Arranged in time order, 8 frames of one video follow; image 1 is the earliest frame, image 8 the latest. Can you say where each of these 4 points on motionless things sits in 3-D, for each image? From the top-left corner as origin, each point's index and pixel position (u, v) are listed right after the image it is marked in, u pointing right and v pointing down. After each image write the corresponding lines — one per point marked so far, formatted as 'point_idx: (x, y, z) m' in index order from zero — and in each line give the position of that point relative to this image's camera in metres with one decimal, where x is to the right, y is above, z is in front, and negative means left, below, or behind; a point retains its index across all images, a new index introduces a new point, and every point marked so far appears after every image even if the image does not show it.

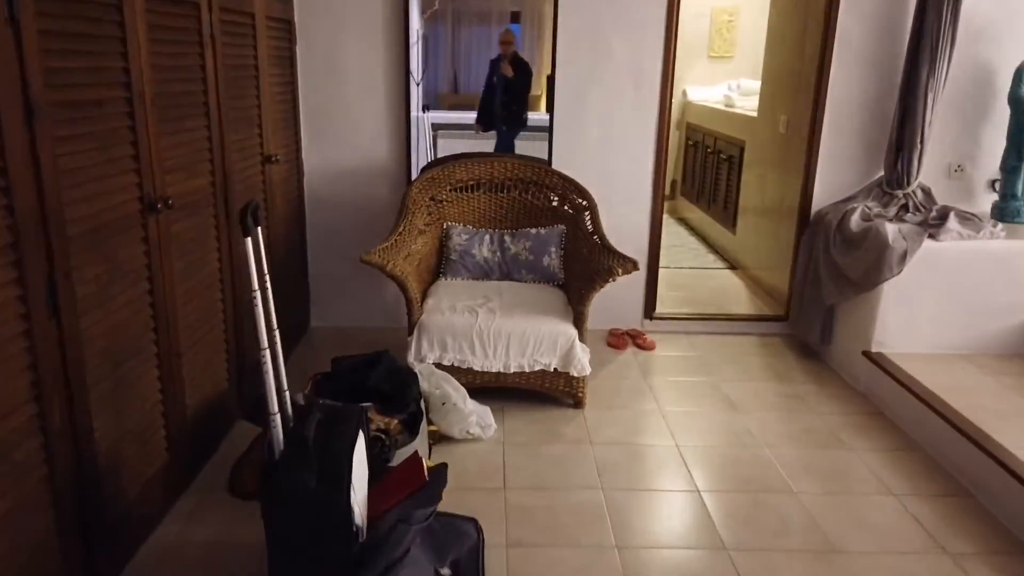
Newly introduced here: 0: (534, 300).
0: (+0.1, 0.0, +2.9) m
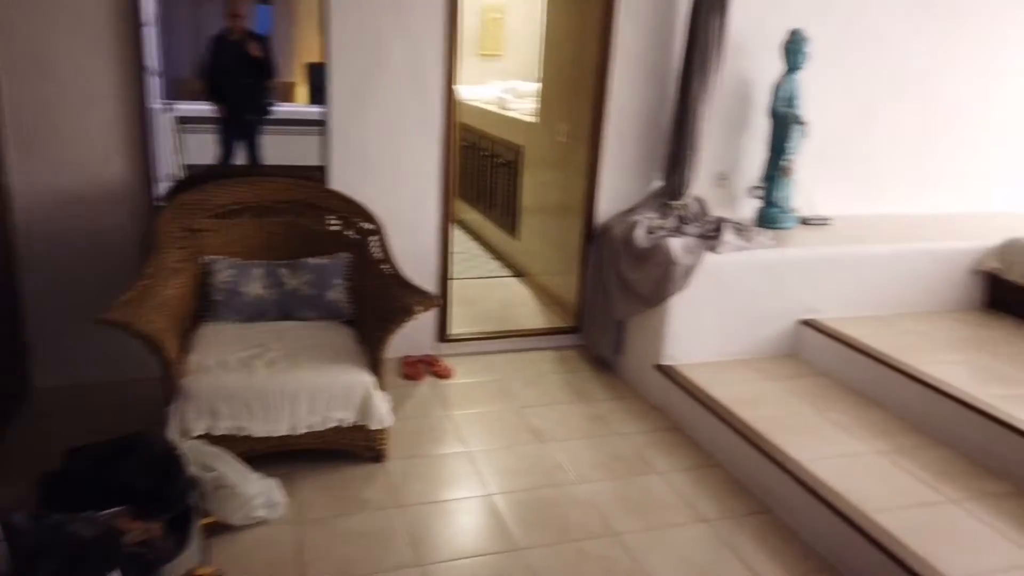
0: (-0.7, -0.2, +2.6) m
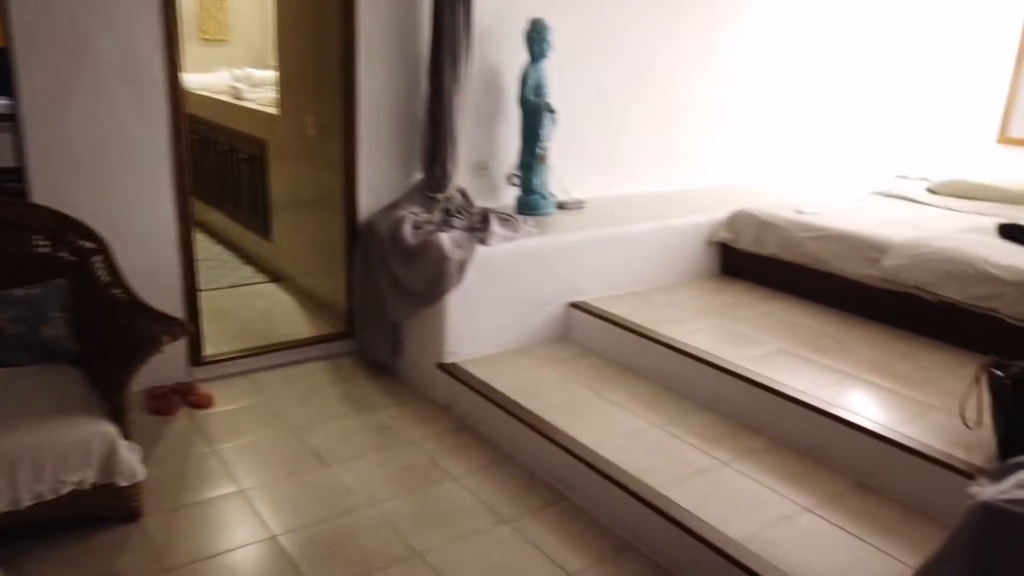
0: (-1.3, -0.3, +2.1) m
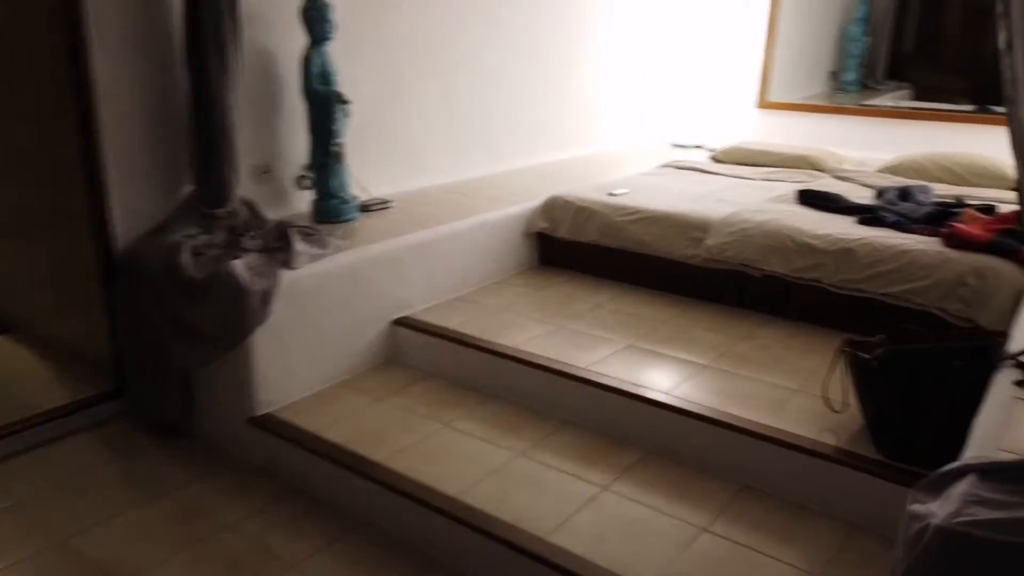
0: (-1.6, -0.6, +1.4) m
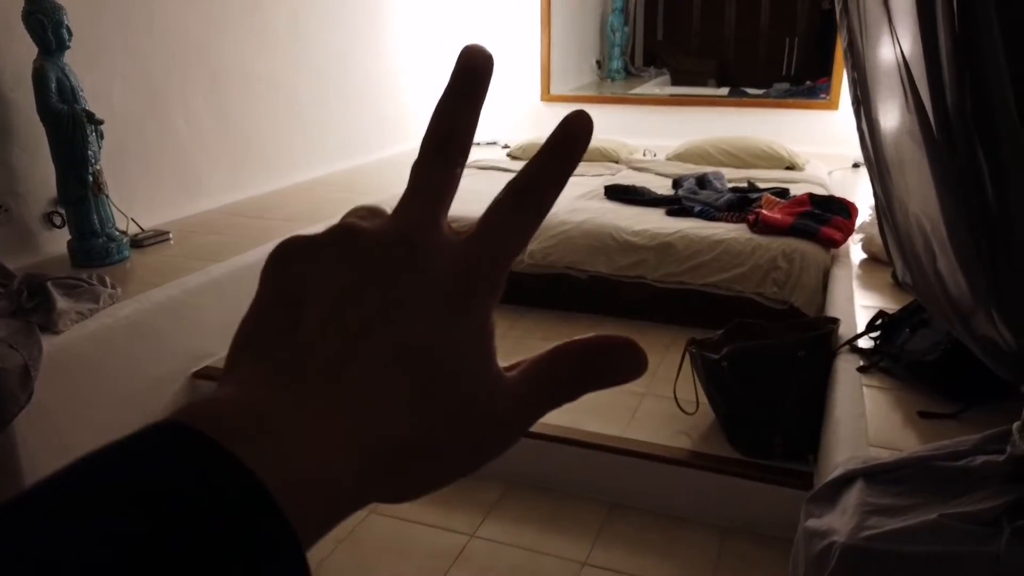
0: (-1.7, -0.8, +0.7) m
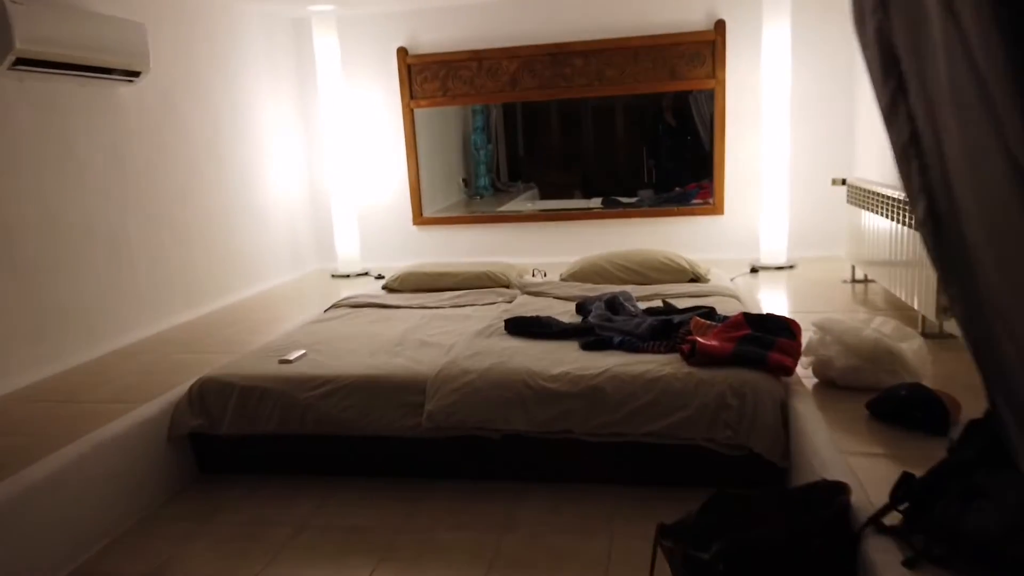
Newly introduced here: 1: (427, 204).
0: (-1.5, -1.1, -0.2) m
1: (-0.5, +0.5, +4.8) m
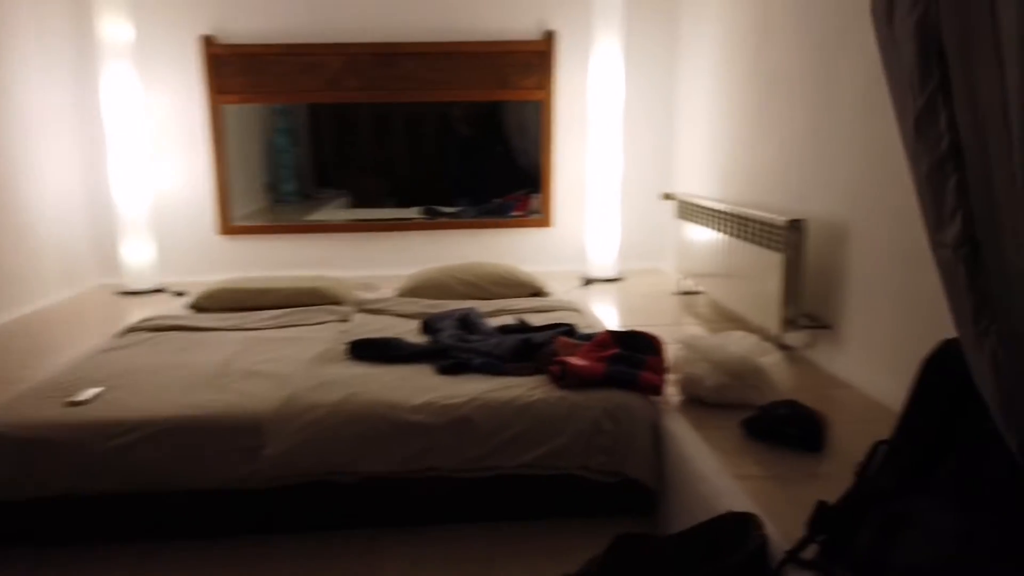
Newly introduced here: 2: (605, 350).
0: (-1.2, -1.2, -0.8) m
1: (-1.6, +0.4, +4.3) m
2: (+0.3, -0.2, +2.2) m
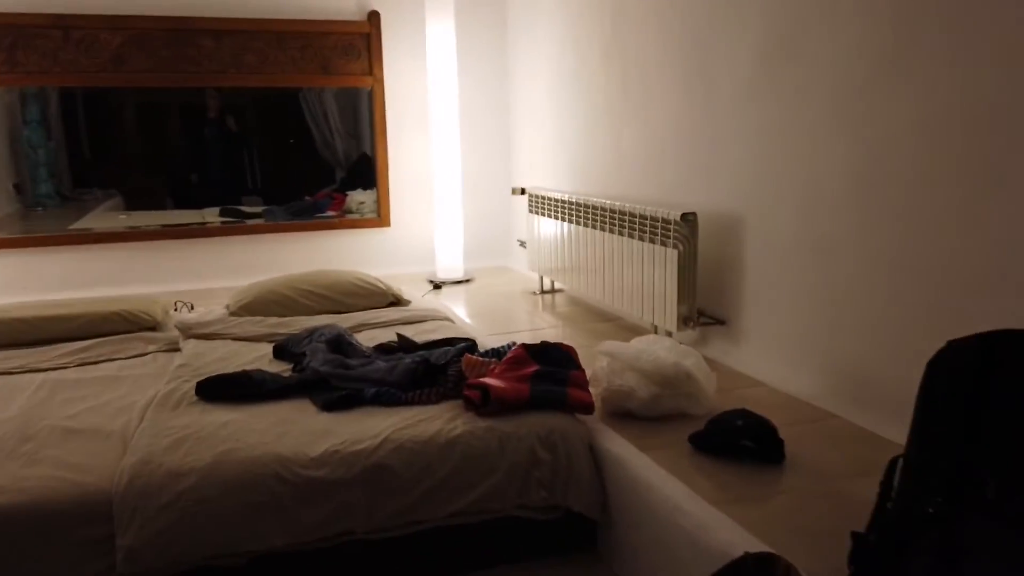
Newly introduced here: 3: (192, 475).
0: (-0.5, -1.3, -1.3) m
1: (-2.4, +0.3, +3.5) m
2: (0.0, -0.2, +2.0) m
3: (-0.7, -0.4, +1.6) m
